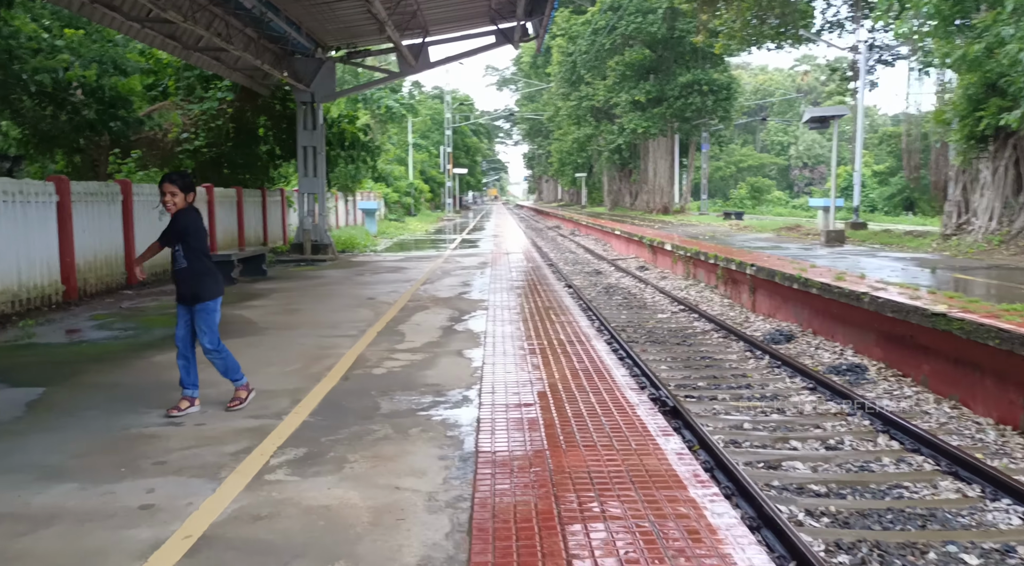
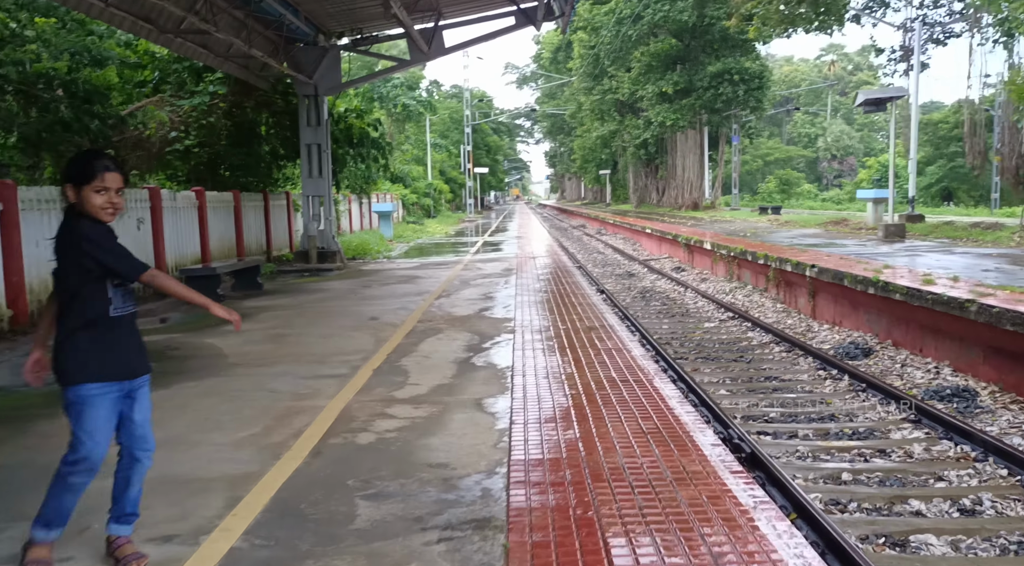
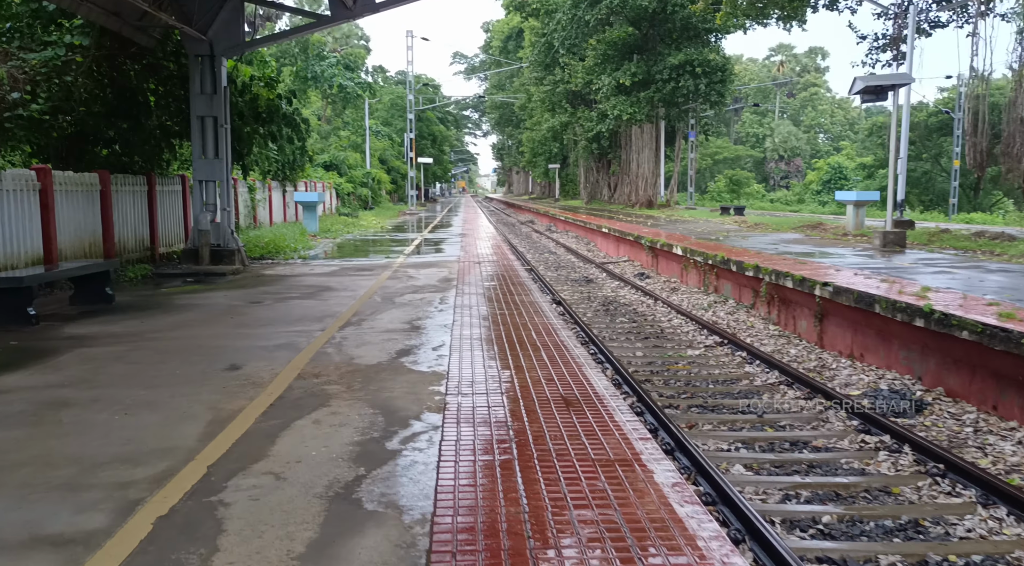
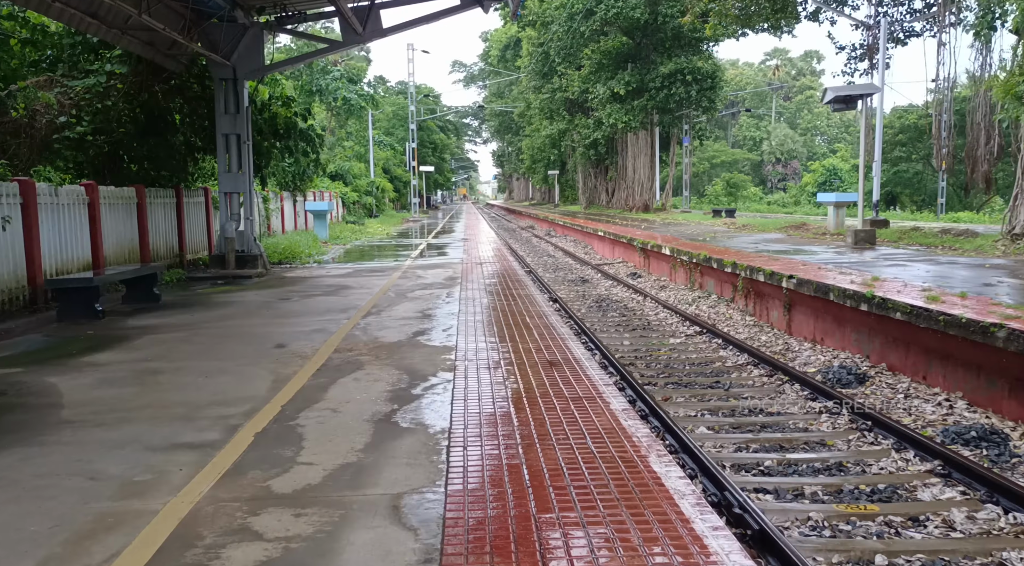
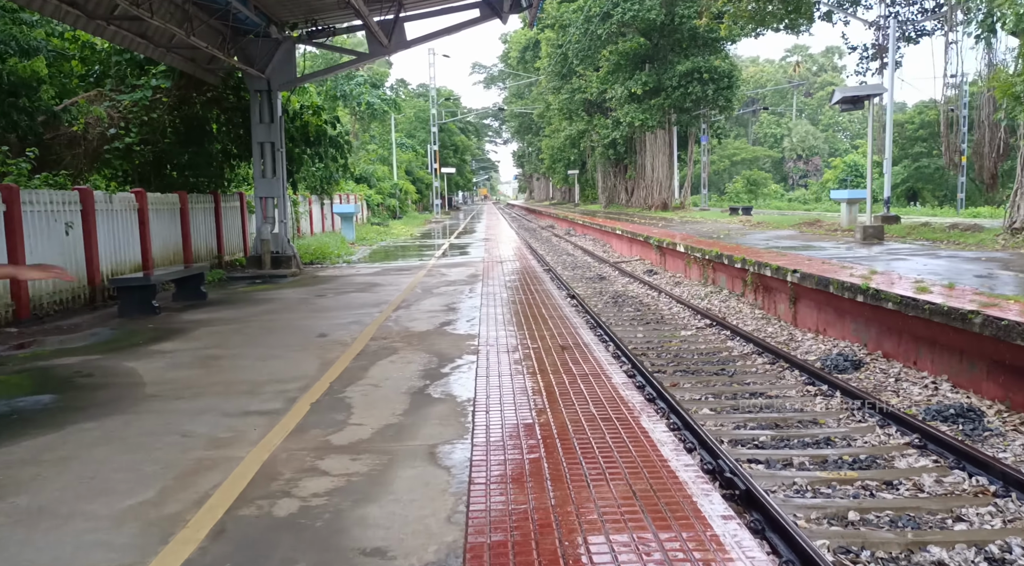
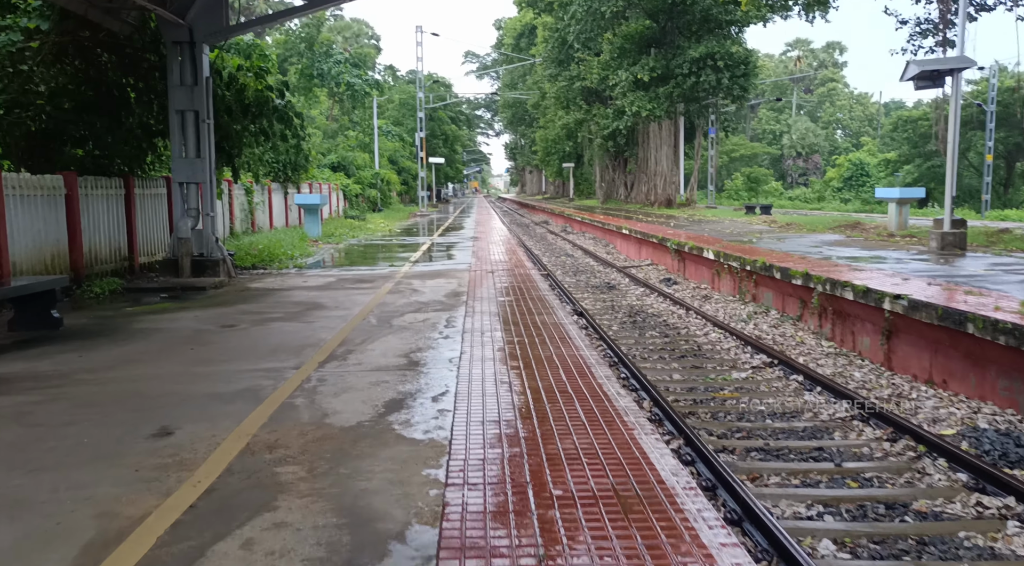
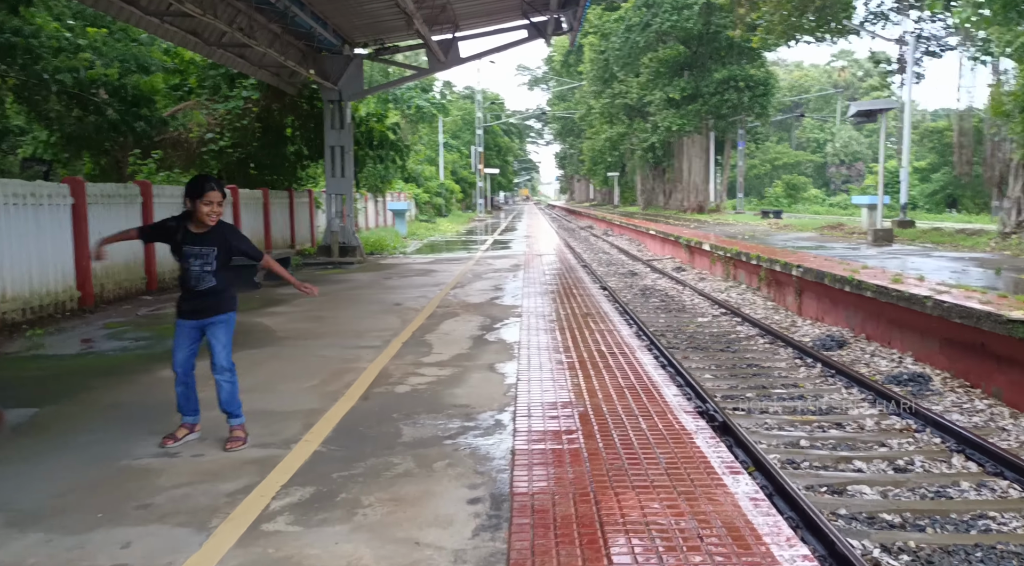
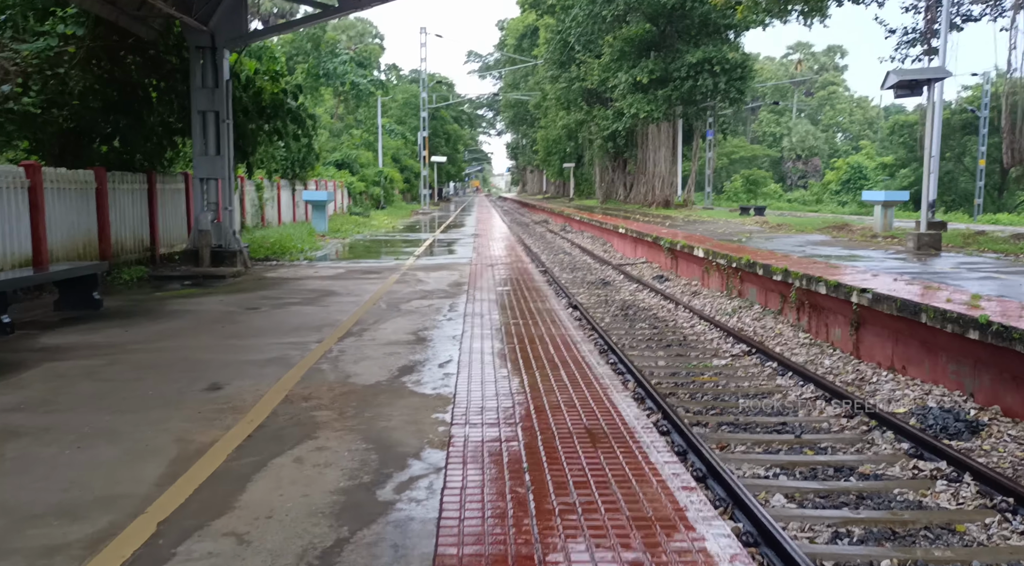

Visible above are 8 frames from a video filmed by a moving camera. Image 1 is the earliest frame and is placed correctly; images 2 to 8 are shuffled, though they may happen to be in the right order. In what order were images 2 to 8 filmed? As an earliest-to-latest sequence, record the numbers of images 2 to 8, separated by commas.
7, 2, 5, 4, 3, 8, 6
